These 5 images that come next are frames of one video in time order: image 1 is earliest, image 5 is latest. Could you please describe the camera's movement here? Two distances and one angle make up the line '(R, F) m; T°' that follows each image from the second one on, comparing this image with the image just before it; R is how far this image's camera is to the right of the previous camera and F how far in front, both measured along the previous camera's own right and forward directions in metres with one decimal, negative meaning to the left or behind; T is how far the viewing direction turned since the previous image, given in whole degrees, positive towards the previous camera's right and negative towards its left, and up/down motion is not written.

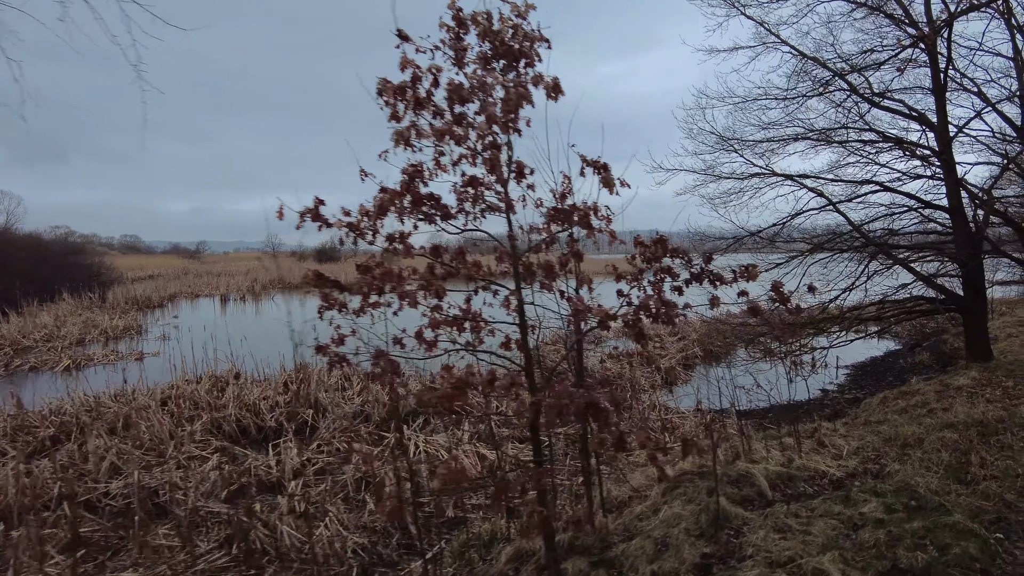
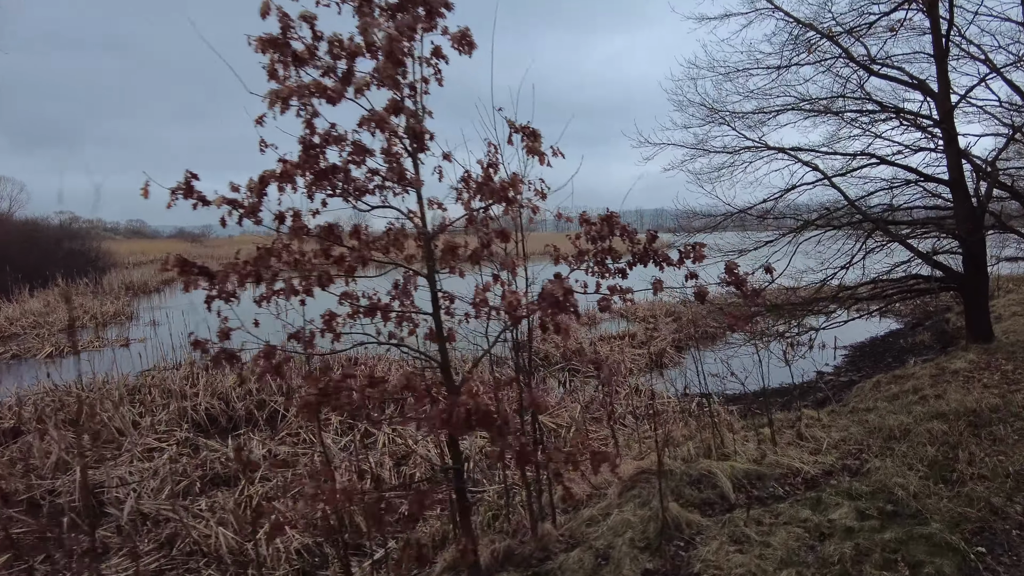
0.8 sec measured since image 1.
(+0.4, +0.4) m; -1°
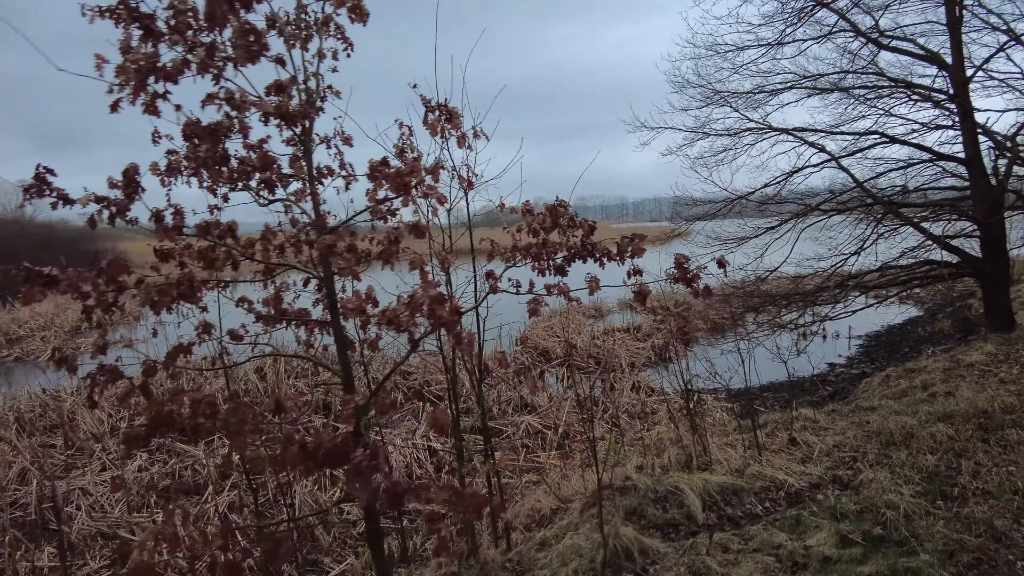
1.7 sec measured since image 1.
(+0.4, +0.3) m; -2°
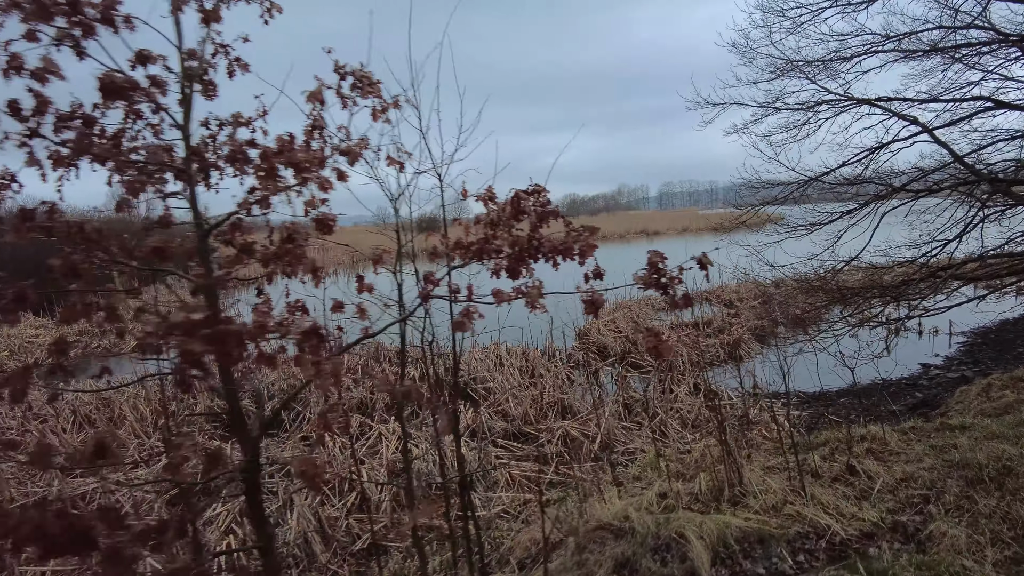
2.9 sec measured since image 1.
(+0.5, +0.5) m; -8°
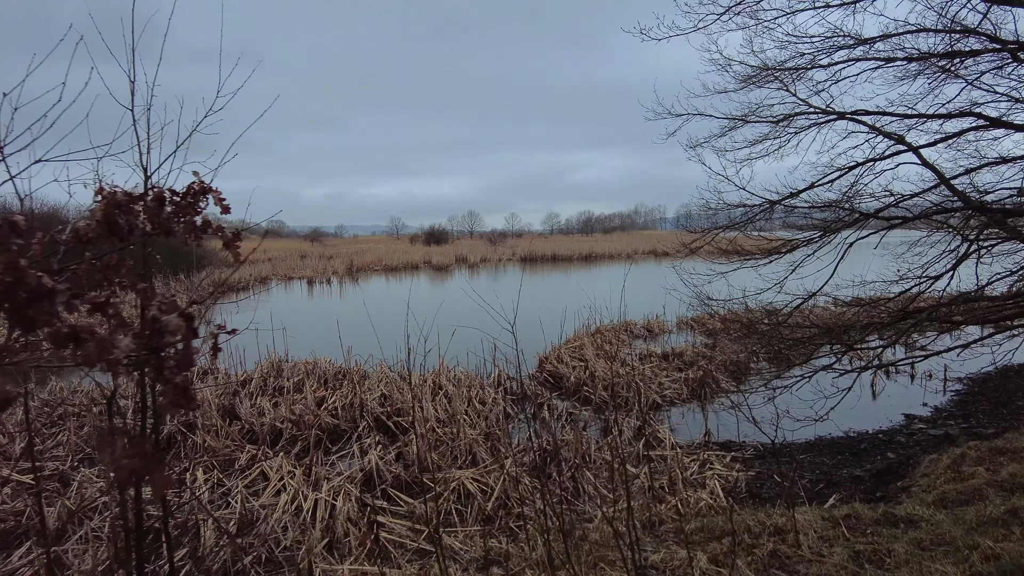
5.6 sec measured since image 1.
(+0.9, +0.8) m; -2°
